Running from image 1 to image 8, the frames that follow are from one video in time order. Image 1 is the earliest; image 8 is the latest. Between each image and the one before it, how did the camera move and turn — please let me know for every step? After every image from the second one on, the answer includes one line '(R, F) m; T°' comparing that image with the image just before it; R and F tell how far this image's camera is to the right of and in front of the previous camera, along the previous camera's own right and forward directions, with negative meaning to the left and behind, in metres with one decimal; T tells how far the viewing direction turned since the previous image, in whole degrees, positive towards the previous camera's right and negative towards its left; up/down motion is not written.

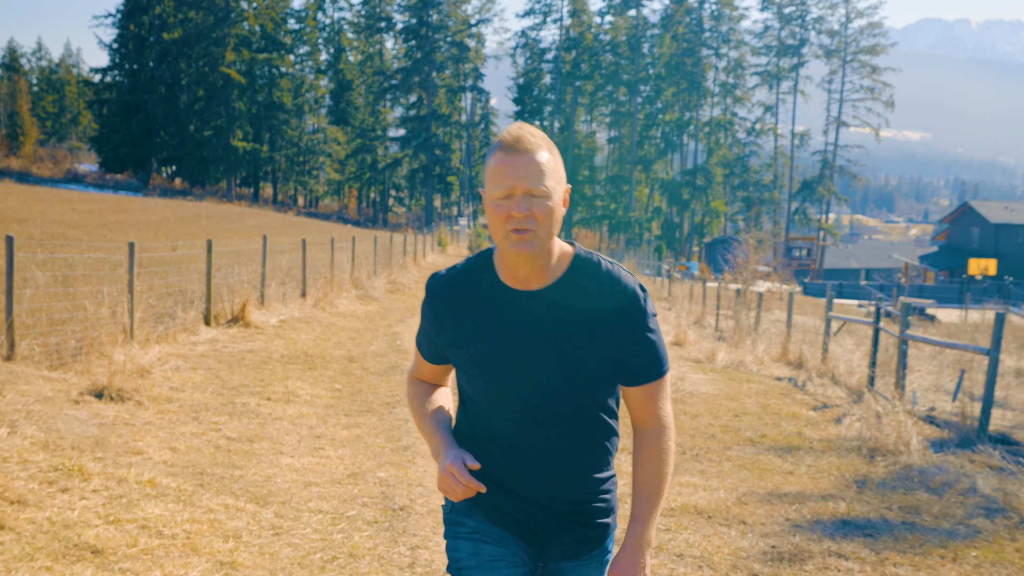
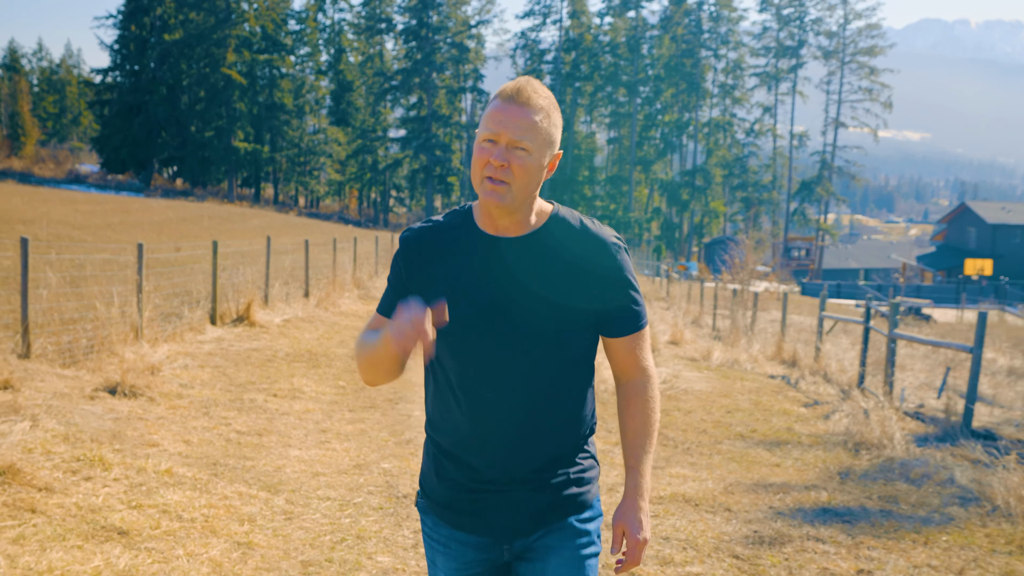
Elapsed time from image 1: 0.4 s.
(0.0, -0.3) m; 0°
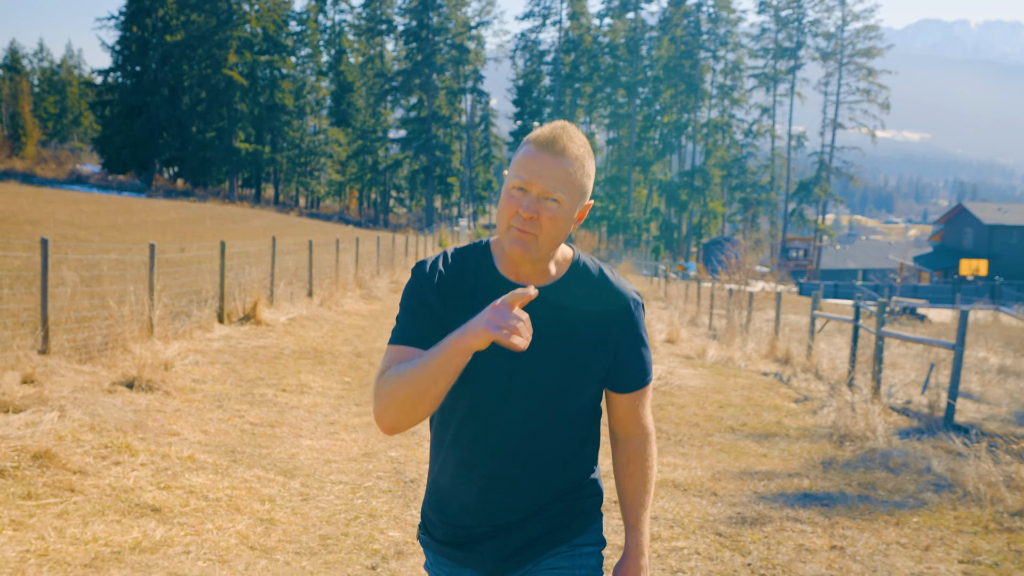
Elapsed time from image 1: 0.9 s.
(0.0, -0.4) m; 0°
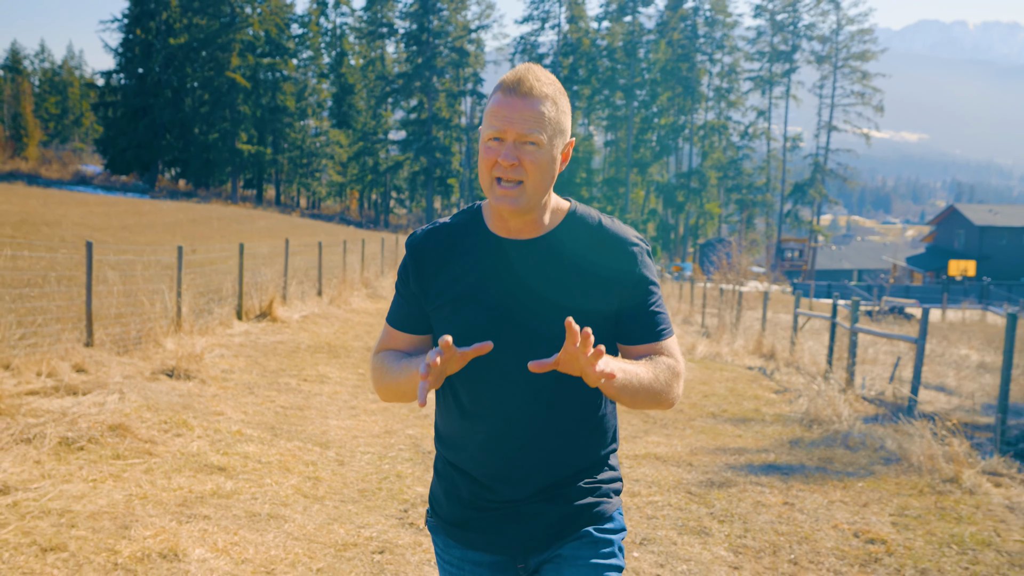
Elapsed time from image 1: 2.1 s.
(-0.1, -1.0) m; 0°
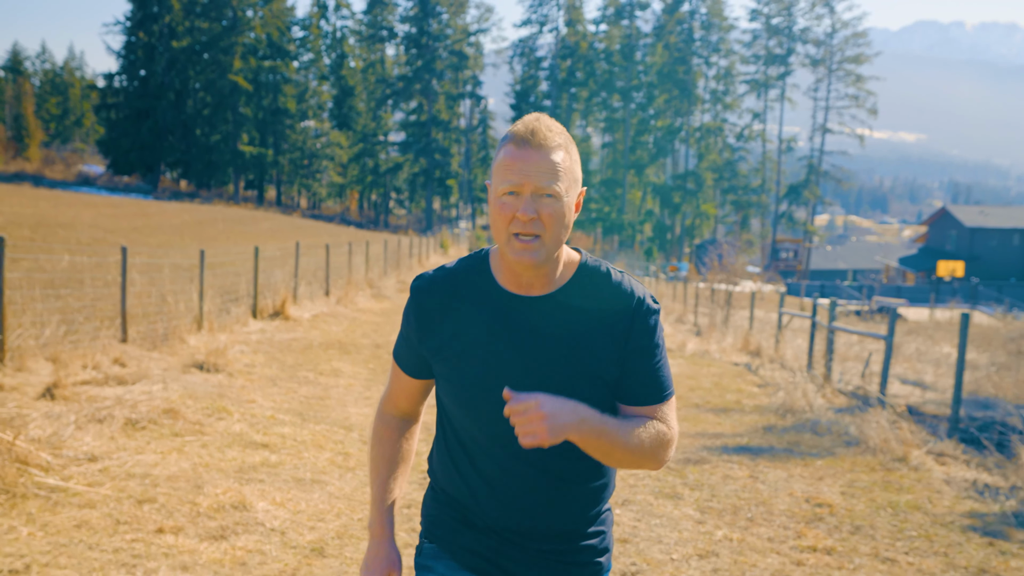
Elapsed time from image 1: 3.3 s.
(0.0, -1.0) m; 0°
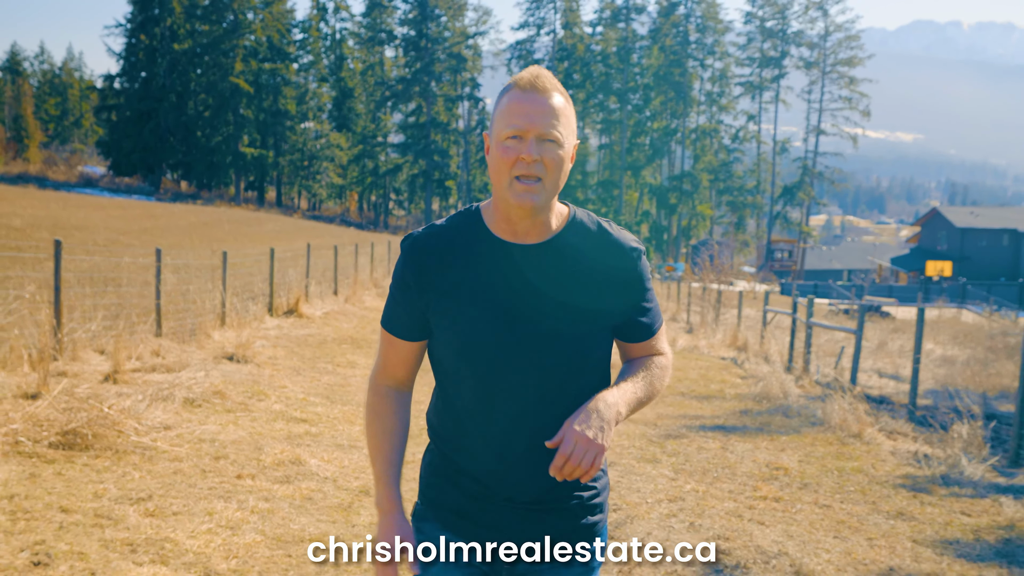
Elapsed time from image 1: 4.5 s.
(-0.1, -1.2) m; 0°
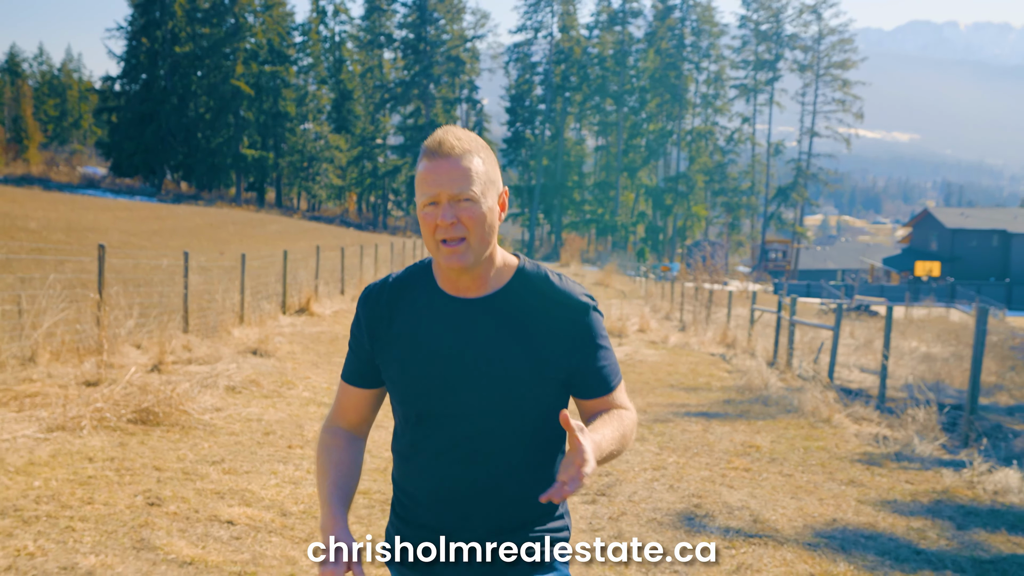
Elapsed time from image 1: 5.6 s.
(-0.1, -1.0) m; 0°
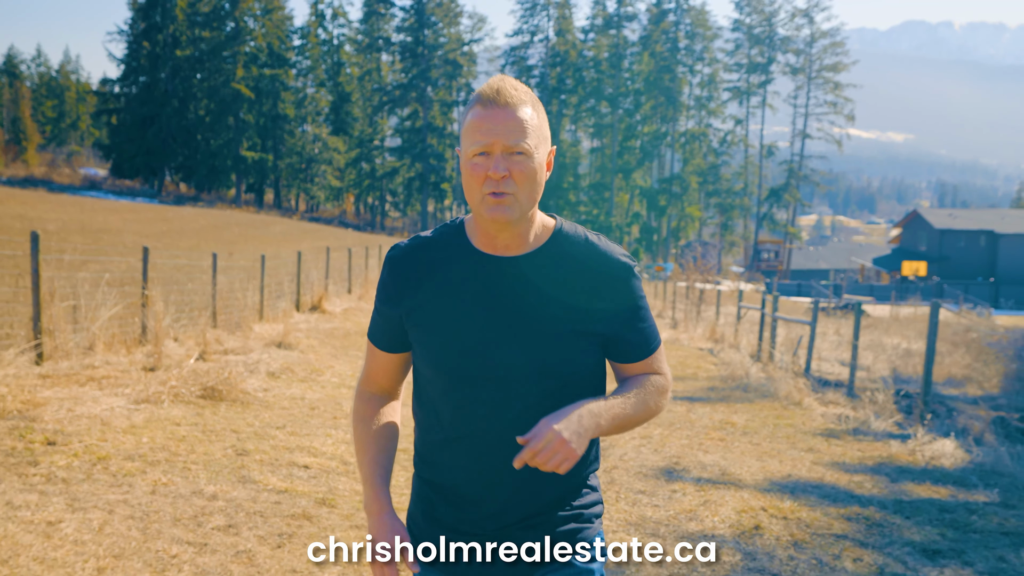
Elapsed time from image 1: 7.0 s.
(-0.2, -1.3) m; 0°
